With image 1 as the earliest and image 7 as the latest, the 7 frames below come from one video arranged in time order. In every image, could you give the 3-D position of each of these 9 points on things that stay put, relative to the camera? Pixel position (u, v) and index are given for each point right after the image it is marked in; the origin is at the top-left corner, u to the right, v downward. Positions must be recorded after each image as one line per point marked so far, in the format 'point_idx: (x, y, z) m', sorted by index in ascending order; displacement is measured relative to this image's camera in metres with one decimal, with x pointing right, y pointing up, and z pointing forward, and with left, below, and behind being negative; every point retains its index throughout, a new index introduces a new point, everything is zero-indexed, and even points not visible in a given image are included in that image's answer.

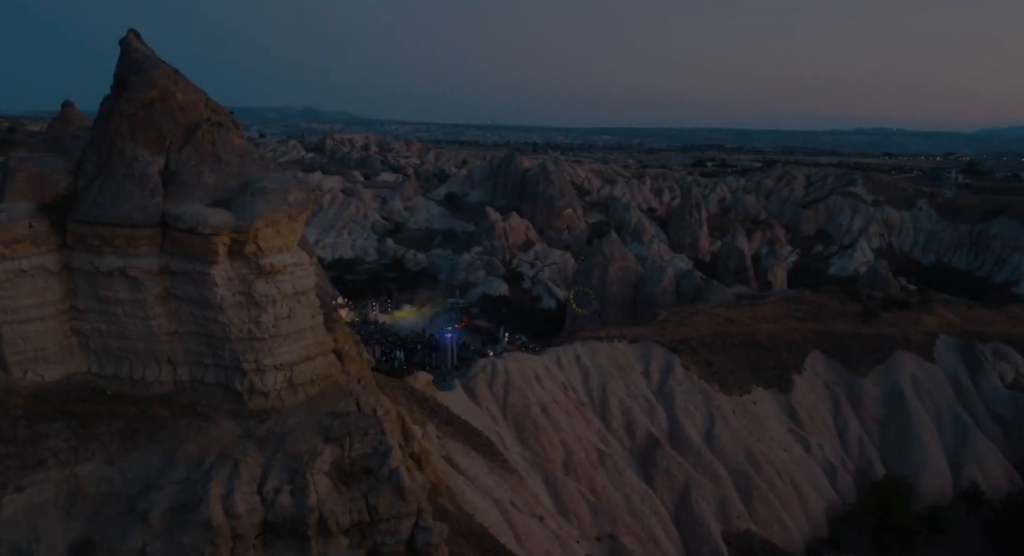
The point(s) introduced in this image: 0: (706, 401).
0: (+4.9, -3.1, +18.3) m
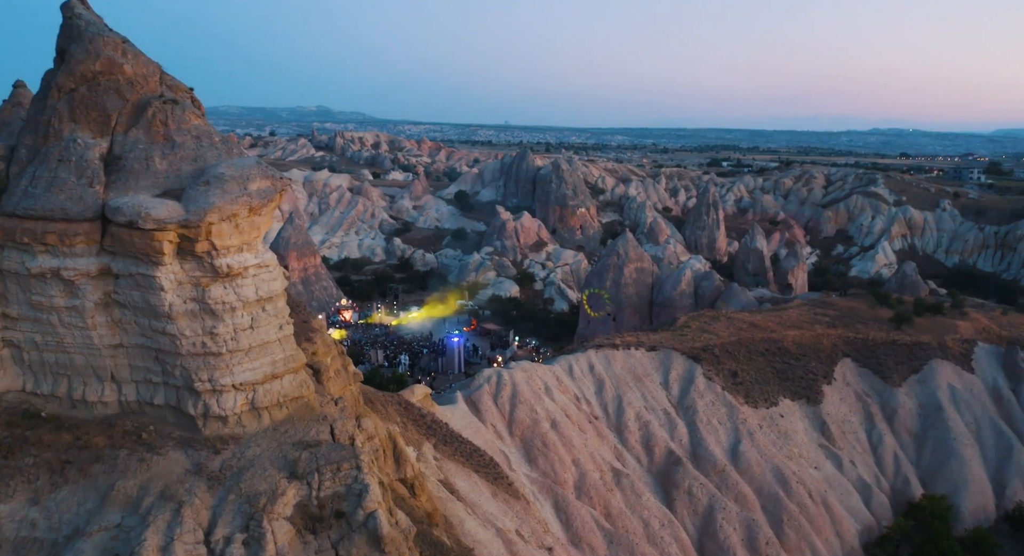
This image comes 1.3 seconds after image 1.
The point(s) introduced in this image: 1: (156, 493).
0: (+5.1, -3.2, +16.9) m
1: (-3.2, -1.9, +6.4) m
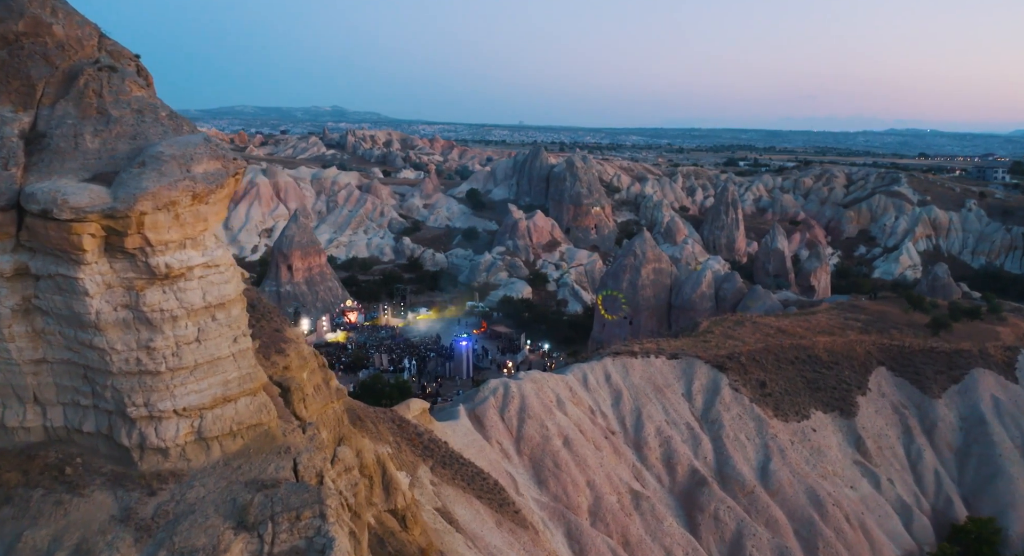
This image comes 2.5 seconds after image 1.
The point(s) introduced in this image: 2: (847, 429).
0: (+5.3, -3.2, +15.5) m
1: (-3.2, -1.9, +5.2) m
2: (+8.2, -3.7, +17.8) m
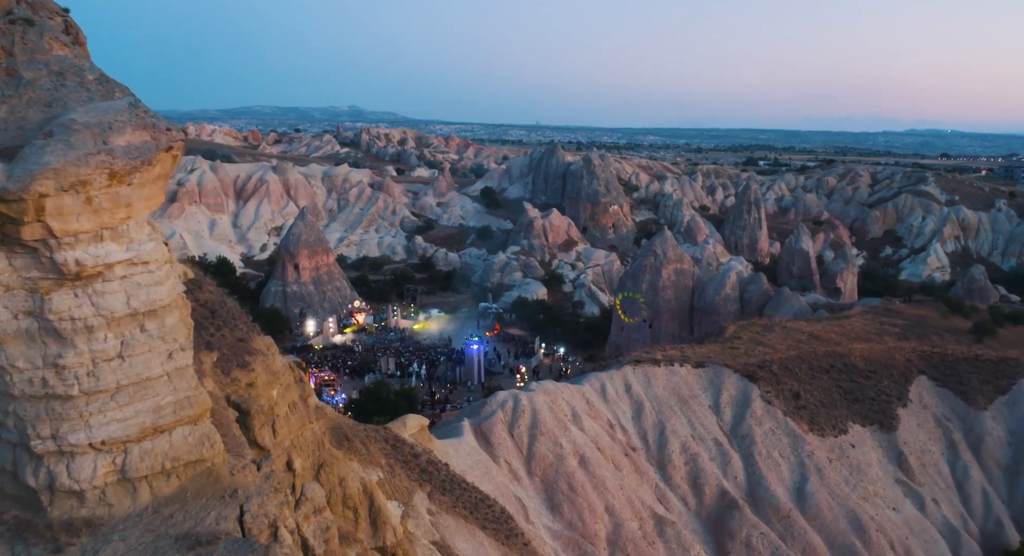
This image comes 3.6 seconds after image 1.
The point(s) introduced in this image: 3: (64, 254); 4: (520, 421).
0: (+5.5, -3.3, +14.1) m
1: (-3.2, -1.9, +4.0) m
2: (+8.5, -3.7, +16.4) m
3: (-2.7, +0.2, +4.4) m
4: (+0.1, -2.2, +11.3) m
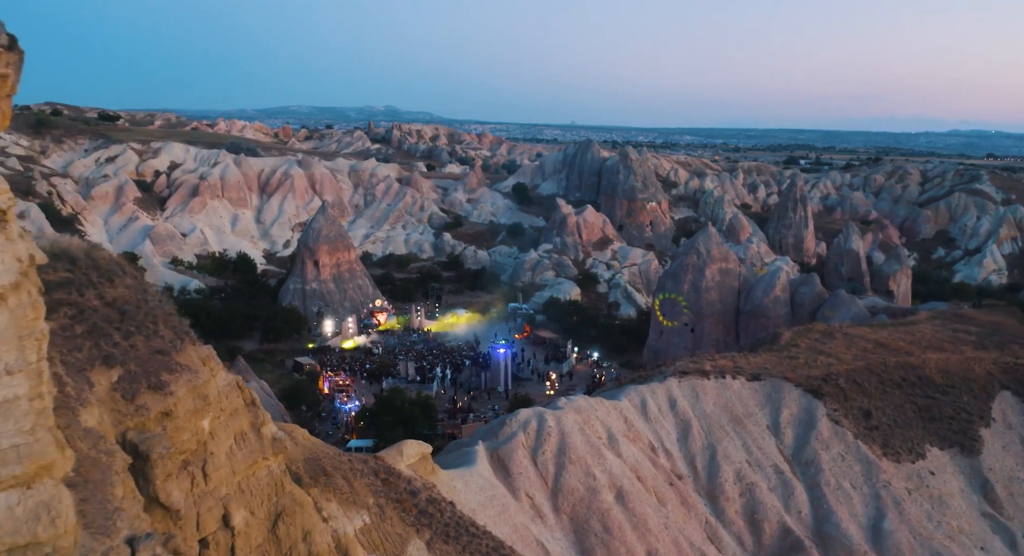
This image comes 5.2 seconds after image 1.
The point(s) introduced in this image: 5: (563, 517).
0: (+5.9, -3.3, +12.1) m
1: (-3.2, -1.8, +2.4) m
2: (+9.0, -3.8, +14.2) m
3: (-2.7, +0.2, +2.7) m
4: (+0.4, -2.2, +9.5) m
5: (+0.6, -3.0, +9.2) m
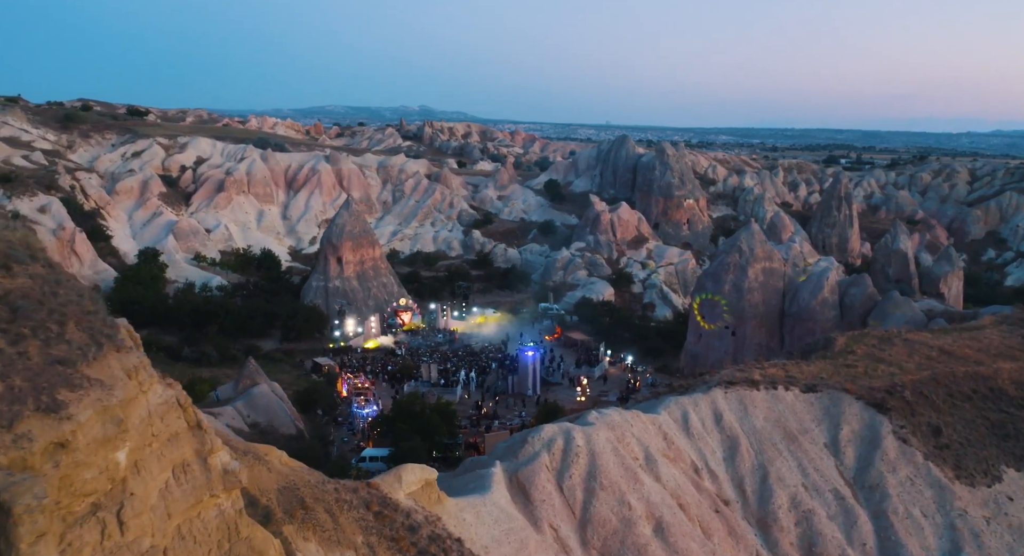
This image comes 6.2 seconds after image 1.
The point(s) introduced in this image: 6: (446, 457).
0: (+6.3, -3.3, +10.6) m
1: (-3.2, -1.8, +1.3) m
2: (+9.5, -3.8, +12.5) m
3: (-2.7, +0.3, +1.6) m
4: (+0.7, -2.1, +8.3) m
5: (+0.9, -2.9, +7.9) m
6: (-1.3, -3.6, +14.6) m
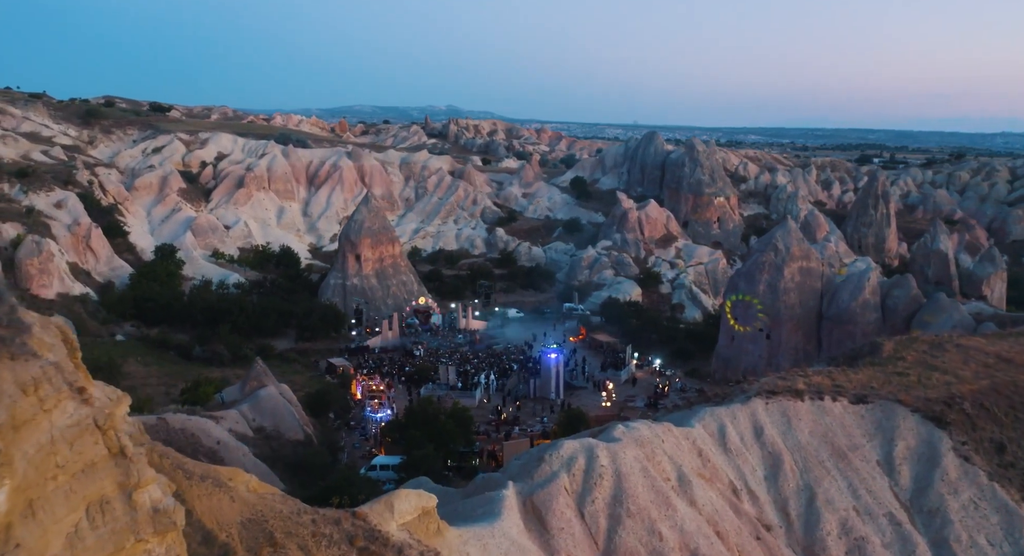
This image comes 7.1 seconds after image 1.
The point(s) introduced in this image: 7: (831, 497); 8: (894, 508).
0: (+6.5, -3.3, +9.4) m
1: (-3.3, -1.7, +0.5) m
2: (+9.7, -3.8, +11.3) m
3: (-2.8, +0.3, +0.8) m
4: (+0.8, -2.1, +7.3) m
5: (+1.0, -2.9, +6.9) m
6: (-1.0, -3.5, +13.7) m
7: (+4.0, -2.7, +9.2) m
8: (+4.9, -3.0, +9.4) m
